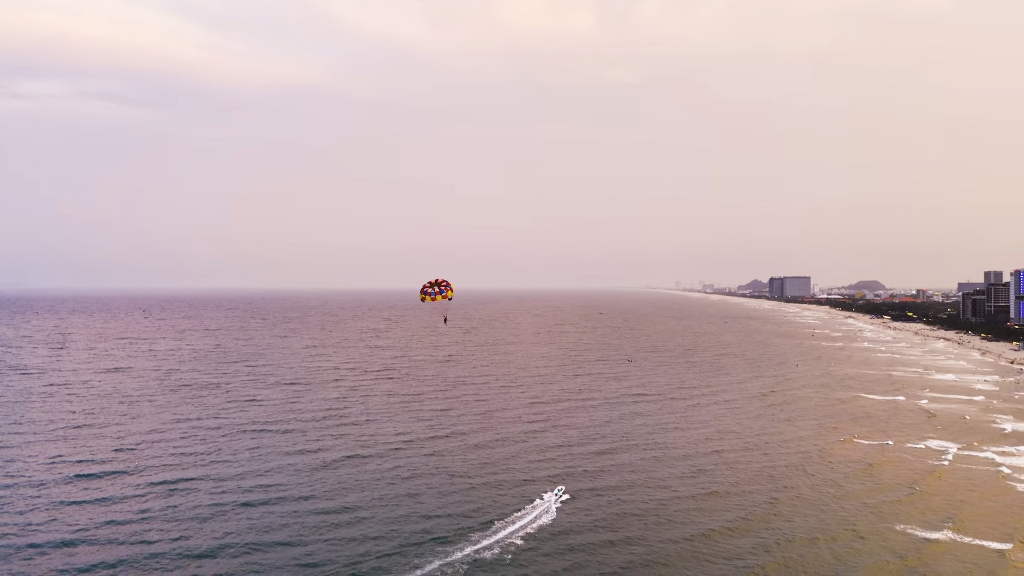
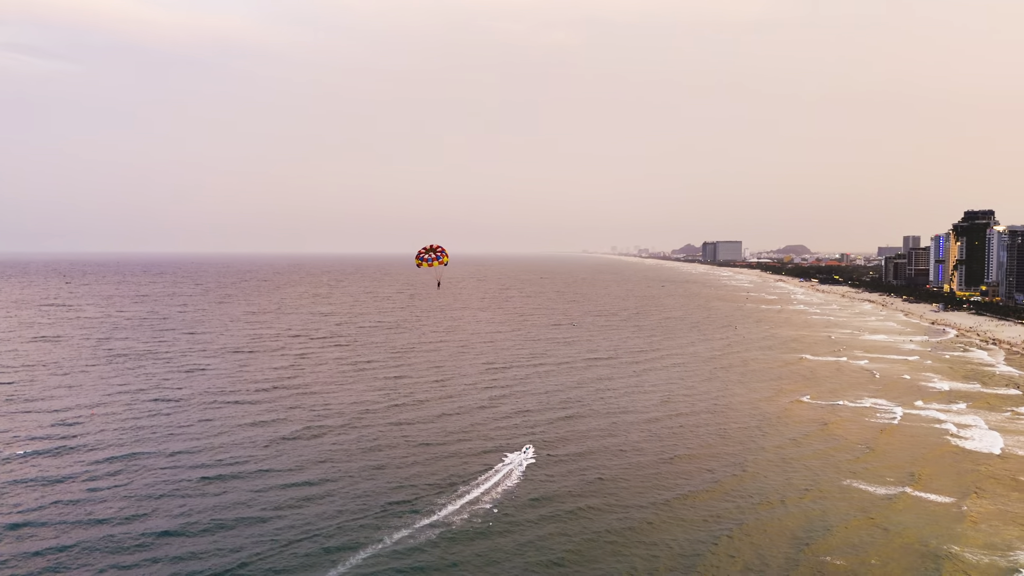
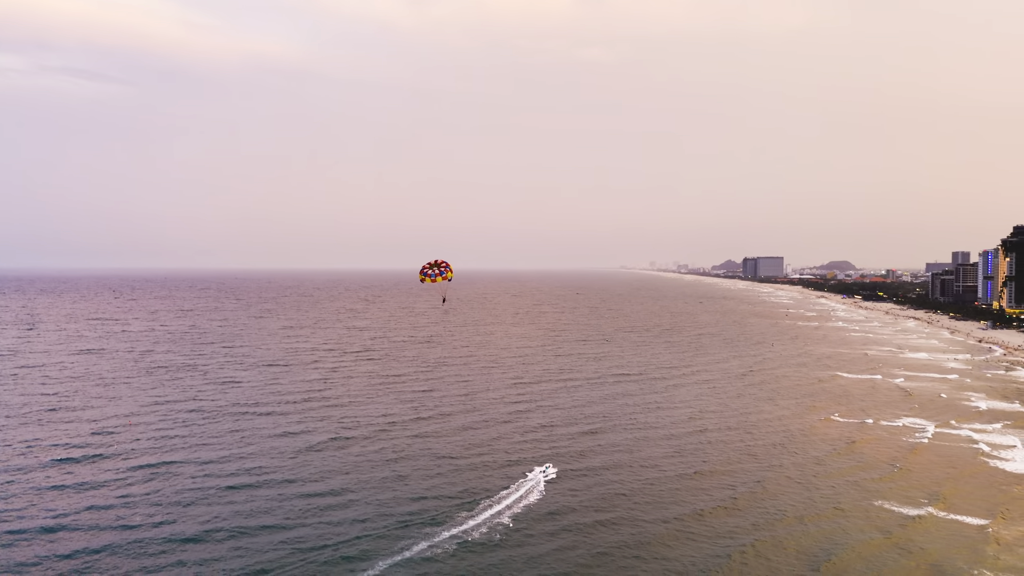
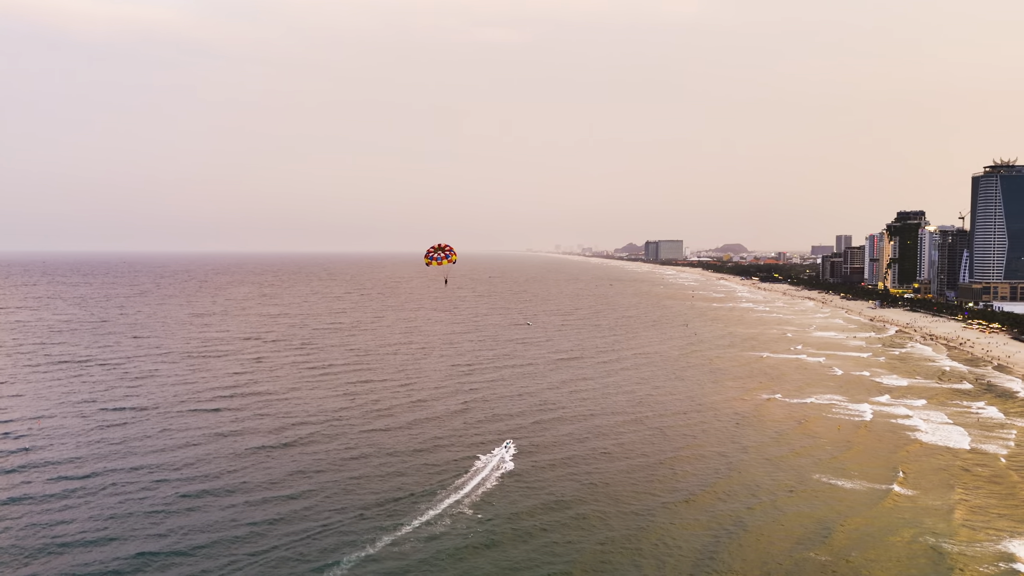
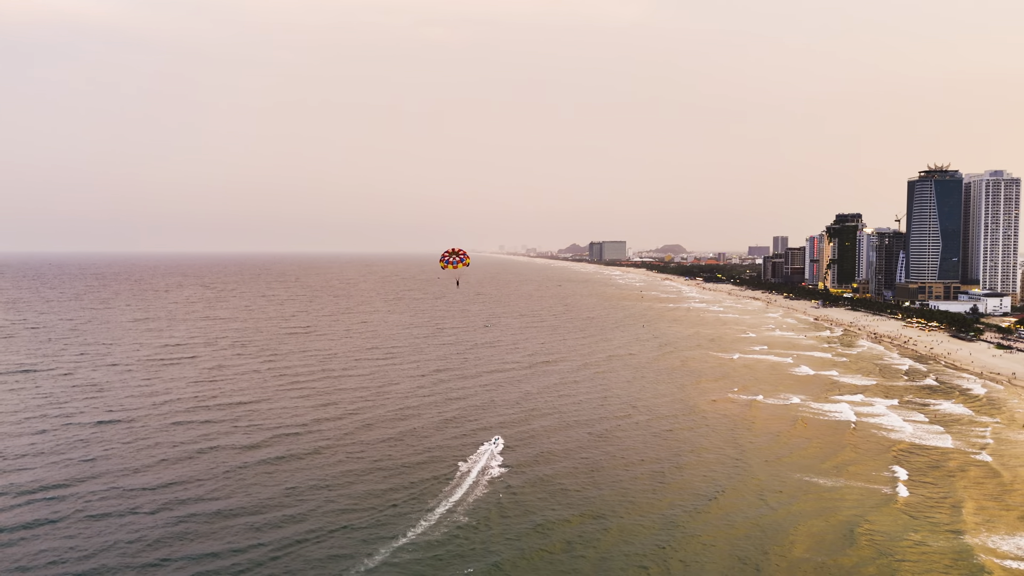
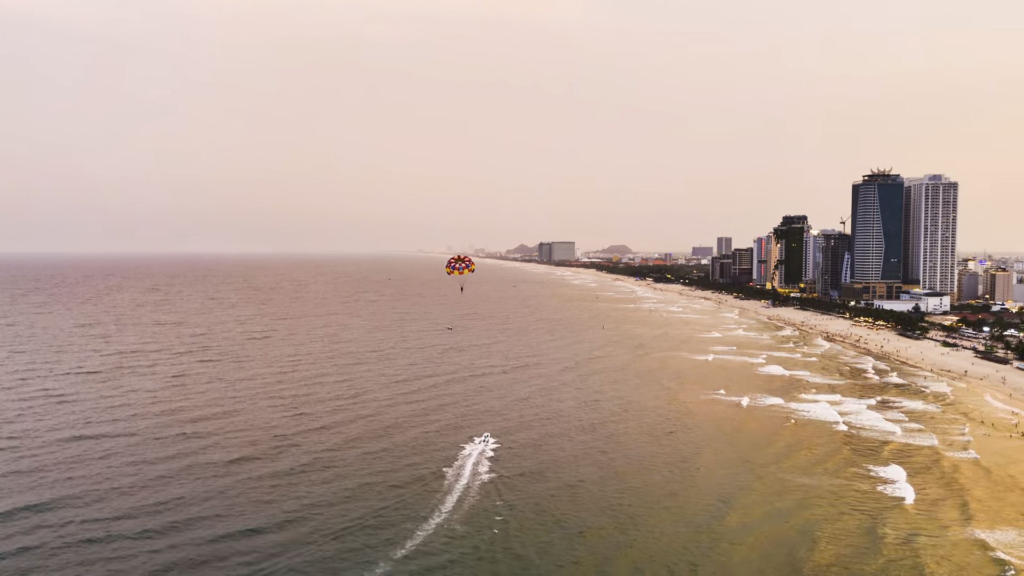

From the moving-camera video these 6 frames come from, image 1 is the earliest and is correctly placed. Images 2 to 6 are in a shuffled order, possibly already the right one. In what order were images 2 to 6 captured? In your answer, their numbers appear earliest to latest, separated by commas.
3, 2, 4, 5, 6
